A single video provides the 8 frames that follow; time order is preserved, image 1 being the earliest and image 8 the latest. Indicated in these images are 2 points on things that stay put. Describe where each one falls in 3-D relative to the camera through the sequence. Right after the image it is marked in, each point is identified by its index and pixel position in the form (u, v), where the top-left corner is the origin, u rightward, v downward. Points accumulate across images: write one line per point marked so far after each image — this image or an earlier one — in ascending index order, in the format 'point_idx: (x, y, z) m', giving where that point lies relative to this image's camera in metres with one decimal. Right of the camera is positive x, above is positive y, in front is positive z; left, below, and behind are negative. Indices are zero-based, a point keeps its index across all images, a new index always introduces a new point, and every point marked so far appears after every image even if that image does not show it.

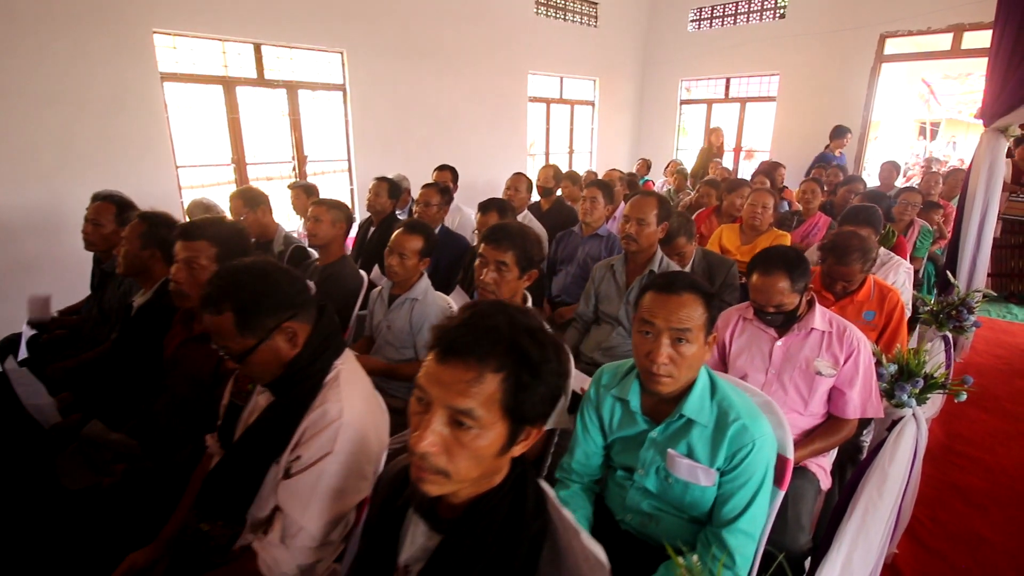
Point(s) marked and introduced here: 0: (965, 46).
0: (+6.0, +3.2, +5.5) m
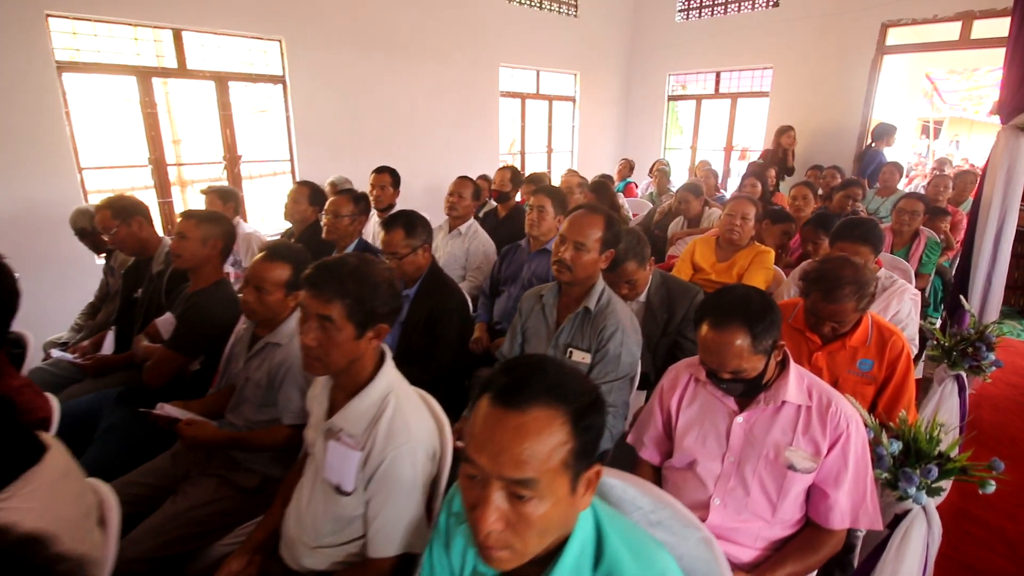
0: (+5.6, +3.0, +5.0) m
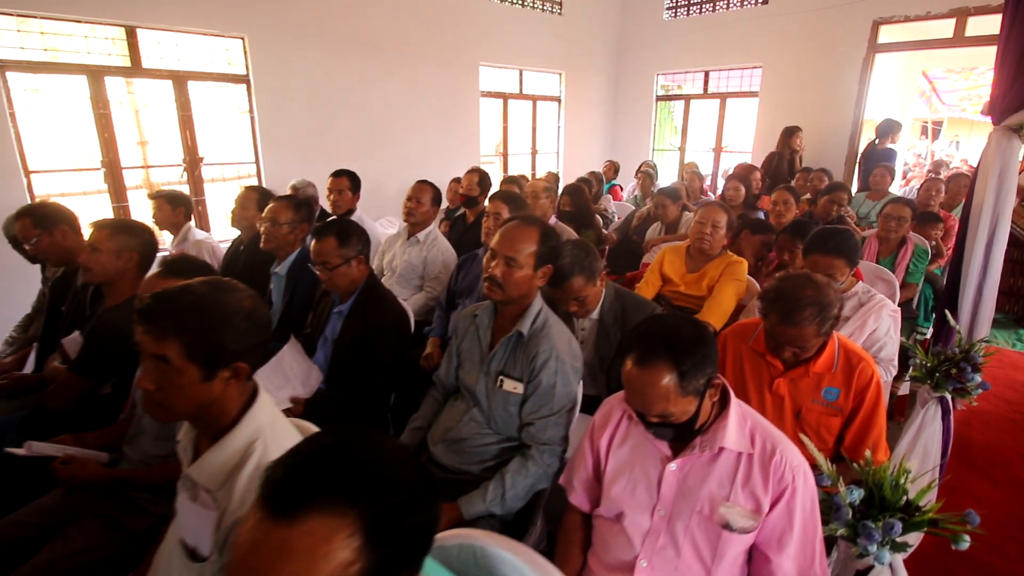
0: (+5.3, +3.0, +4.8) m
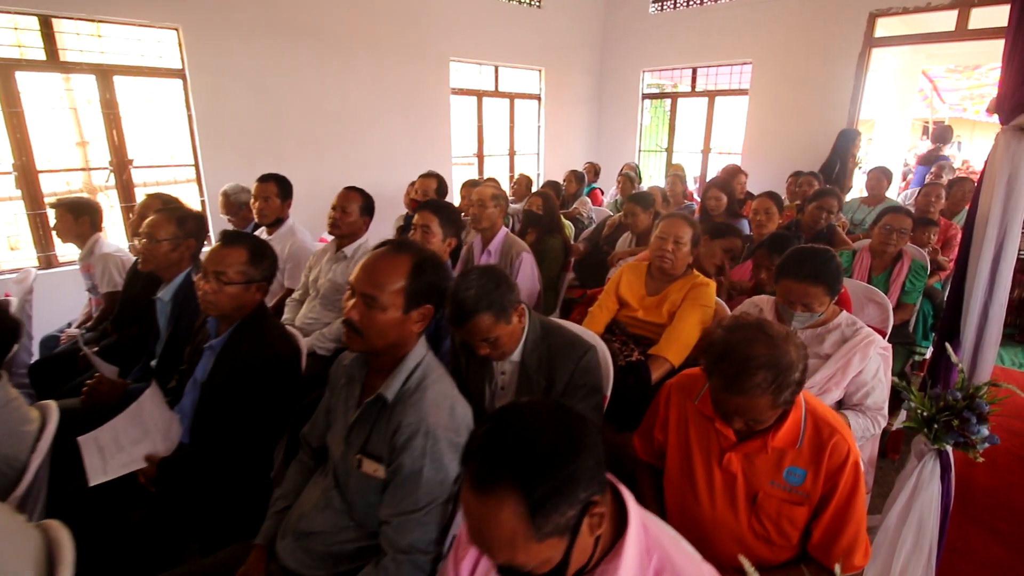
0: (+5.0, +2.8, +4.5) m
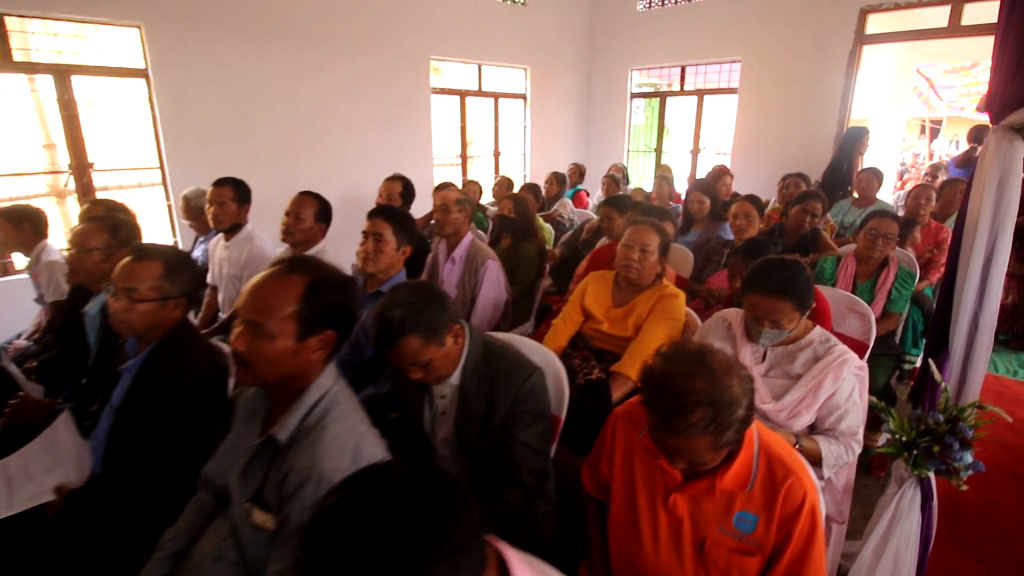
0: (+4.7, +2.8, +4.3) m
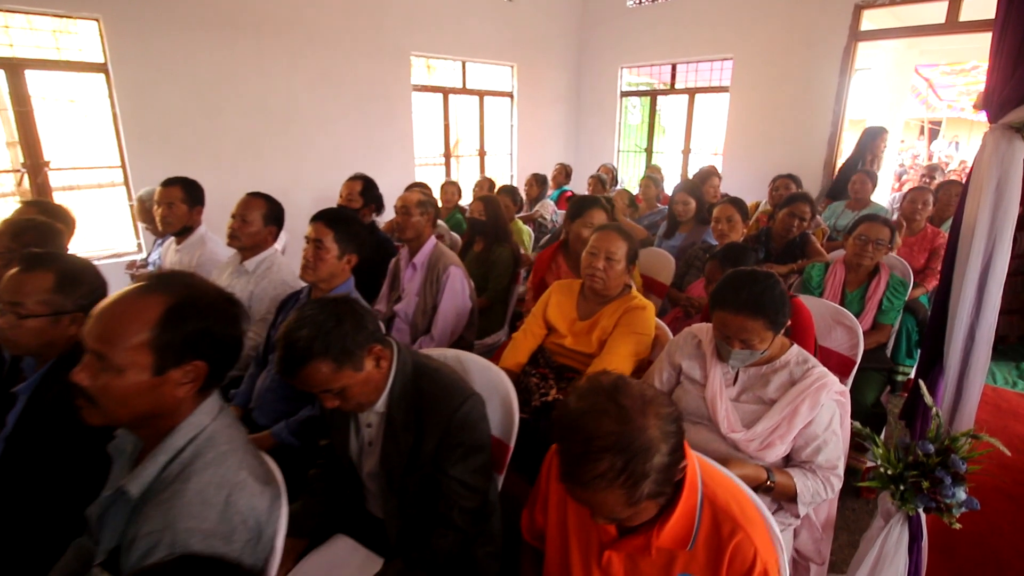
0: (+4.6, +2.7, +4.2) m
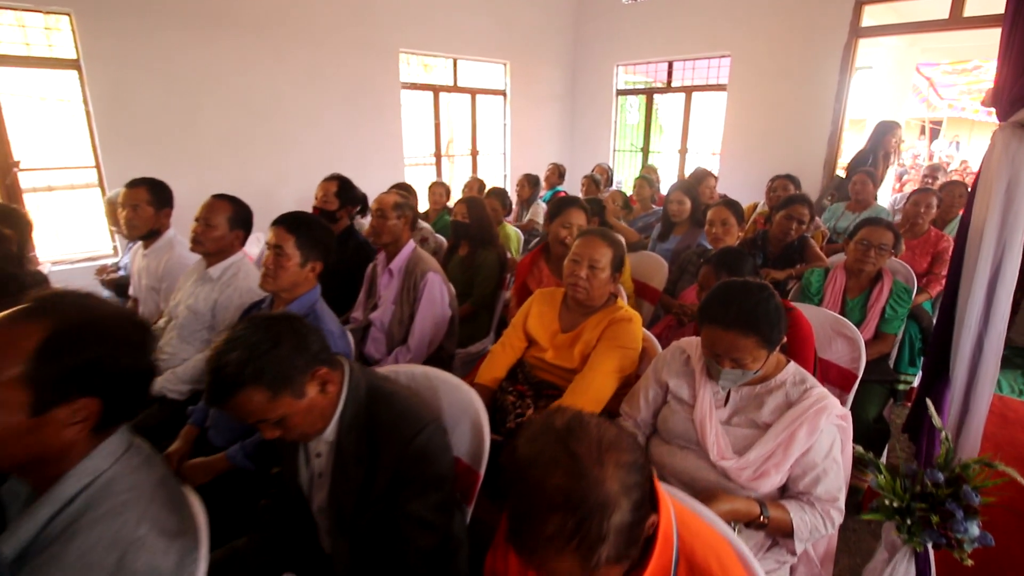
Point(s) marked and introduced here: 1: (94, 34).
0: (+4.5, +2.7, +4.0) m
1: (-3.4, +2.1, +3.3) m
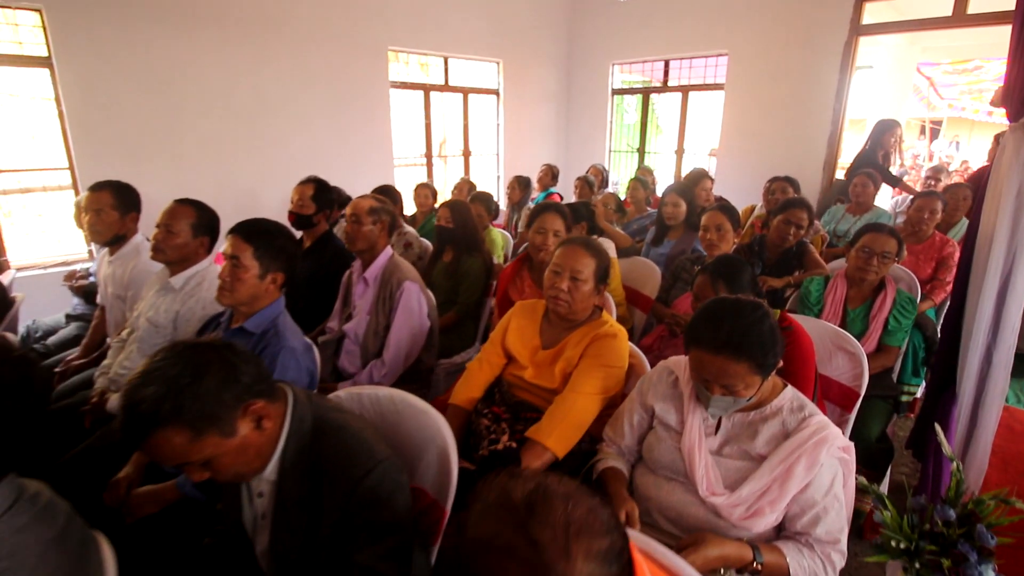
0: (+4.4, +2.6, +3.9) m
1: (-3.5, +2.0, +3.2) m
